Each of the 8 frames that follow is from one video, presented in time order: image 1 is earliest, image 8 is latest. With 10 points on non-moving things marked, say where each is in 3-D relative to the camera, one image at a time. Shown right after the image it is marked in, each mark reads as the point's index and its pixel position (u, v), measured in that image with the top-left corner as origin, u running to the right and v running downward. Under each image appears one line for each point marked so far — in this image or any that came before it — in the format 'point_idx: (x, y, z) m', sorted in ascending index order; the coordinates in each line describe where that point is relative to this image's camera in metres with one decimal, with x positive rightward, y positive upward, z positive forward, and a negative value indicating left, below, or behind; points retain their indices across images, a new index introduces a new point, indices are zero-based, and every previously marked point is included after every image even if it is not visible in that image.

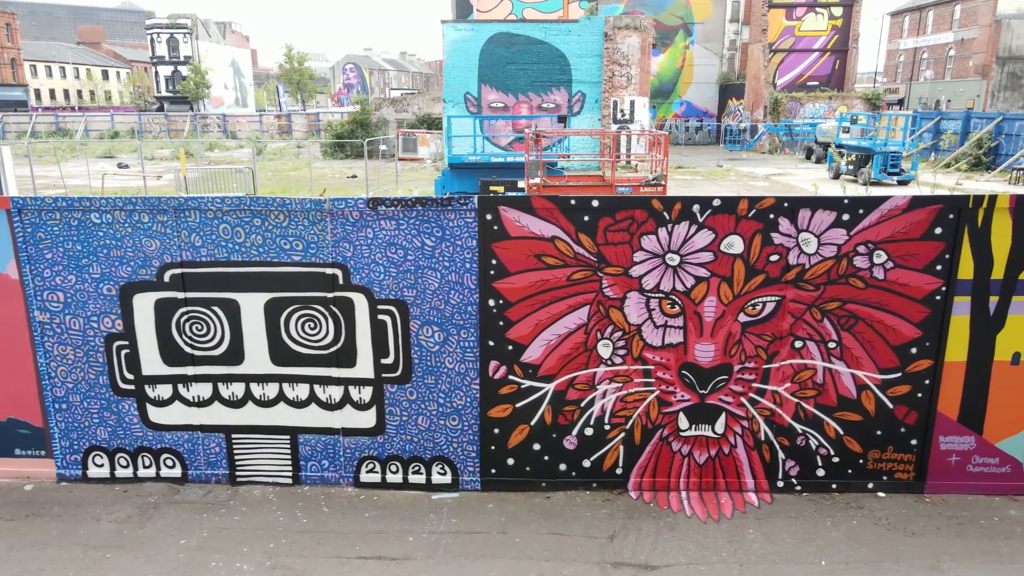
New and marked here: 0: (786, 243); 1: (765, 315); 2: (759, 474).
0: (+1.4, +0.2, +4.2) m
1: (+1.3, -0.1, +4.3) m
2: (+1.3, -1.0, +4.6) m
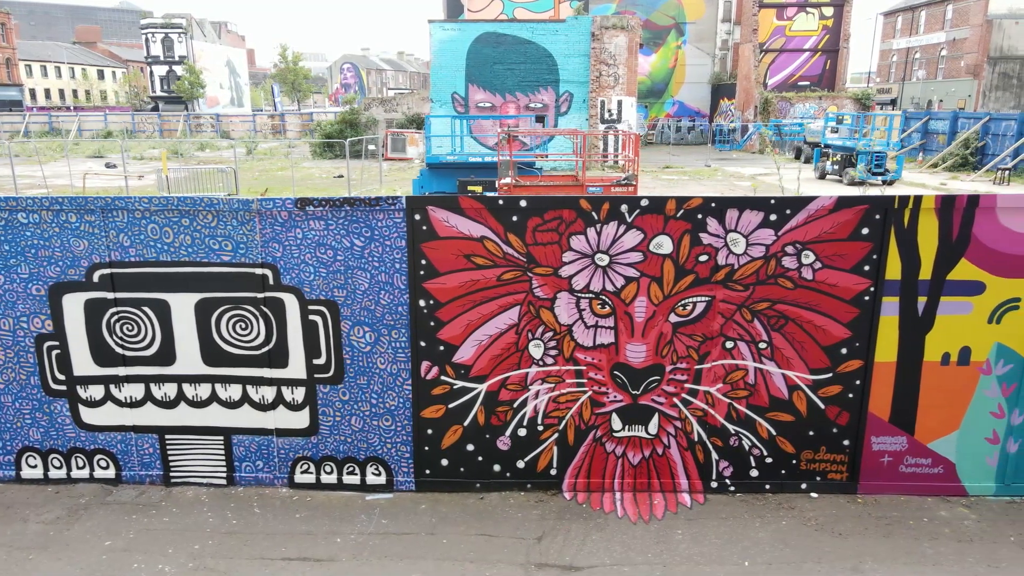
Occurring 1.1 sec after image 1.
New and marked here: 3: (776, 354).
0: (+1.0, +0.2, +4.2) m
1: (+0.9, -0.1, +4.3) m
2: (+1.0, -1.0, +4.6) m
3: (+1.4, -0.3, +4.4) m
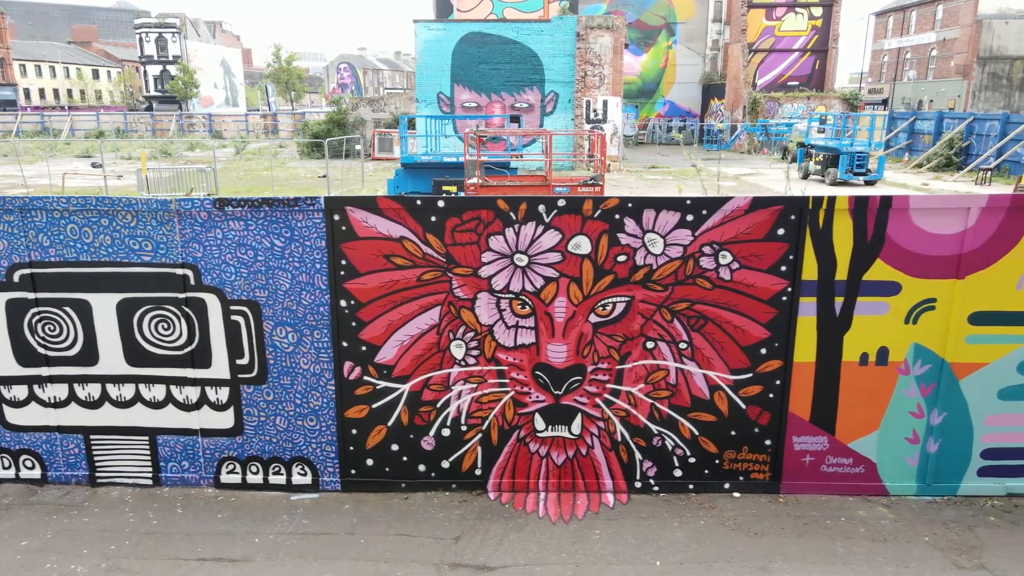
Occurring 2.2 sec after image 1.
0: (+0.6, +0.2, +4.2) m
1: (+0.5, -0.1, +4.3) m
2: (+0.6, -1.0, +4.6) m
3: (+1.0, -0.3, +4.4) m
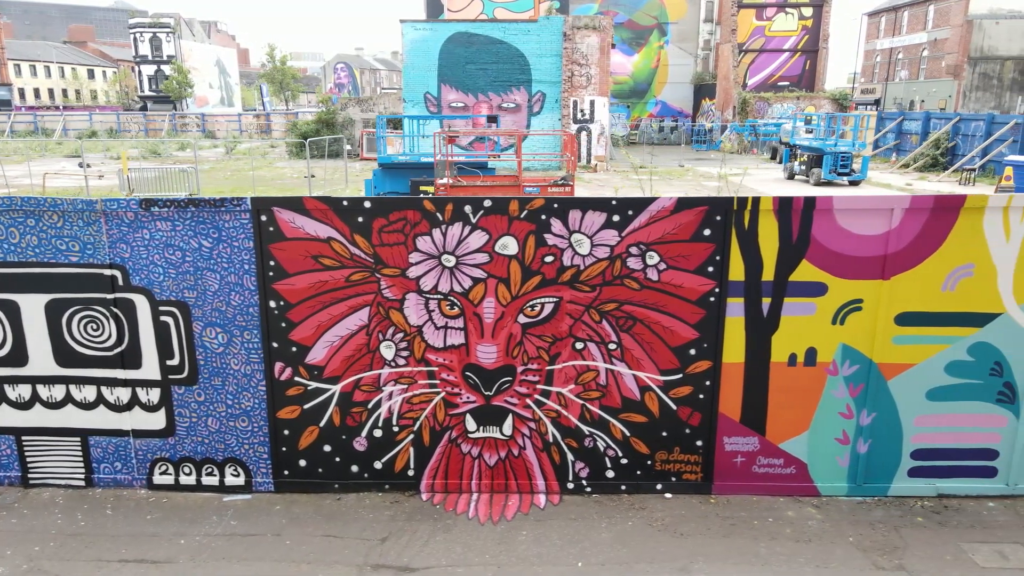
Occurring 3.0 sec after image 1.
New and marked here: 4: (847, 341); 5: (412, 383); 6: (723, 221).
0: (+0.2, +0.2, +4.2) m
1: (+0.2, -0.1, +4.3) m
2: (+0.2, -1.0, +4.6) m
3: (+0.6, -0.3, +4.4) m
4: (+1.7, -0.3, +4.3) m
5: (-0.5, -0.5, +4.5) m
6: (+1.0, +0.3, +4.2) m
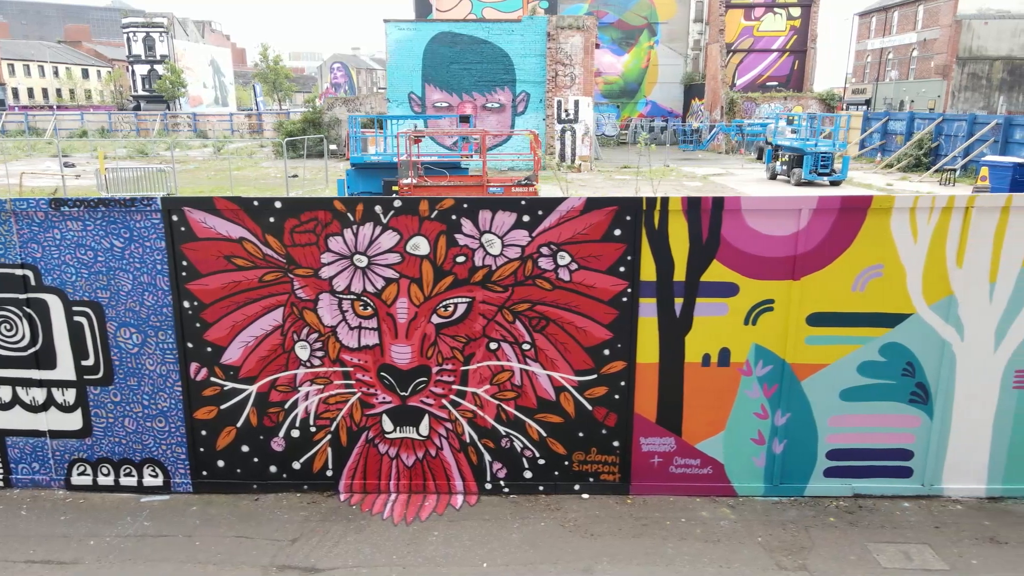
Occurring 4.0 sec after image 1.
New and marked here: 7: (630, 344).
0: (-0.2, +0.2, +4.2) m
1: (-0.3, -0.1, +4.3) m
2: (-0.2, -1.0, +4.6) m
3: (+0.1, -0.3, +4.4) m
4: (+1.3, -0.3, +4.3) m
5: (-1.0, -0.5, +4.5) m
6: (+0.6, +0.3, +4.2) m
7: (+0.6, -0.3, +4.3) m
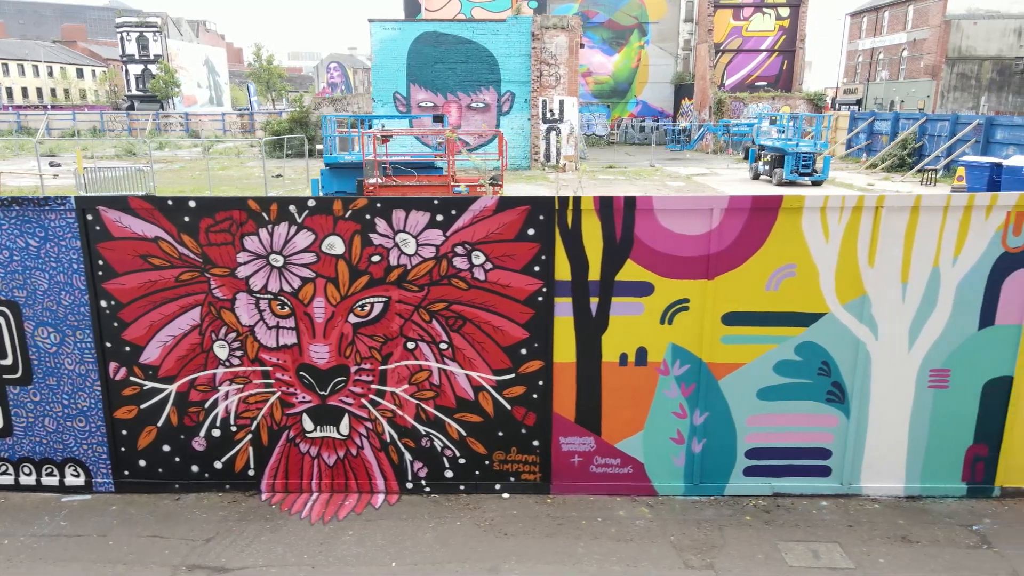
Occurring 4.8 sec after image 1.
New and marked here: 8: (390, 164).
0: (-0.6, +0.2, +4.2) m
1: (-0.7, -0.1, +4.3) m
2: (-0.7, -1.0, +4.6) m
3: (-0.3, -0.3, +4.4) m
4: (+0.8, -0.3, +4.3) m
5: (-1.4, -0.5, +4.5) m
6: (+0.2, +0.3, +4.2) m
7: (+0.2, -0.3, +4.3) m
8: (-1.9, +2.1, +13.8) m
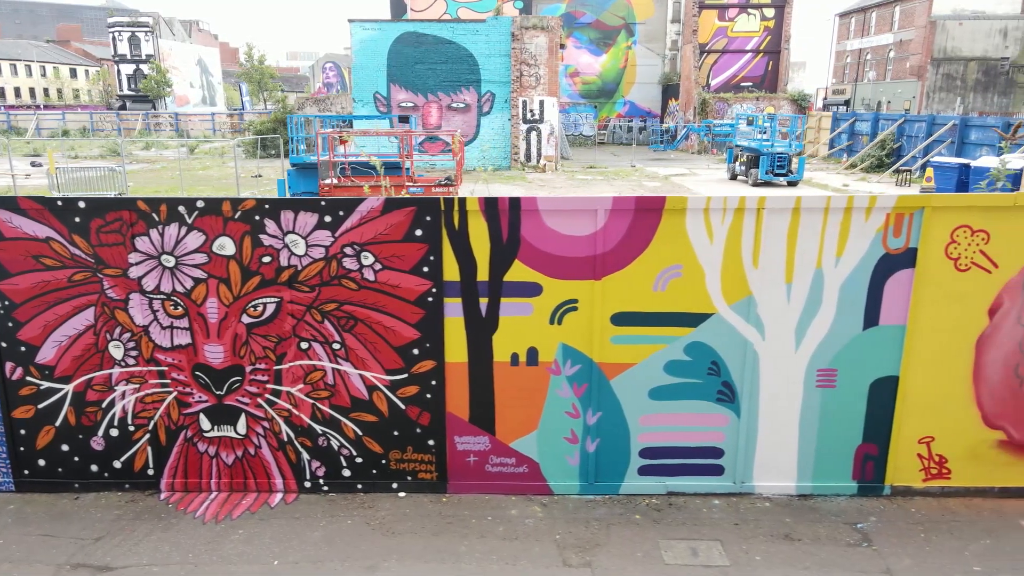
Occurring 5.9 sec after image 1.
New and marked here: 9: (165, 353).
0: (-1.2, +0.2, +4.2) m
1: (-1.3, -0.1, +4.4) m
2: (-1.2, -1.0, +4.6) m
3: (-0.8, -0.3, +4.4) m
4: (+0.3, -0.3, +4.3) m
5: (-2.0, -0.5, +4.5) m
6: (-0.4, +0.3, +4.2) m
7: (-0.4, -0.3, +4.4) m
8: (-2.5, +2.1, +13.8) m
9: (-1.8, -0.3, +4.4) m
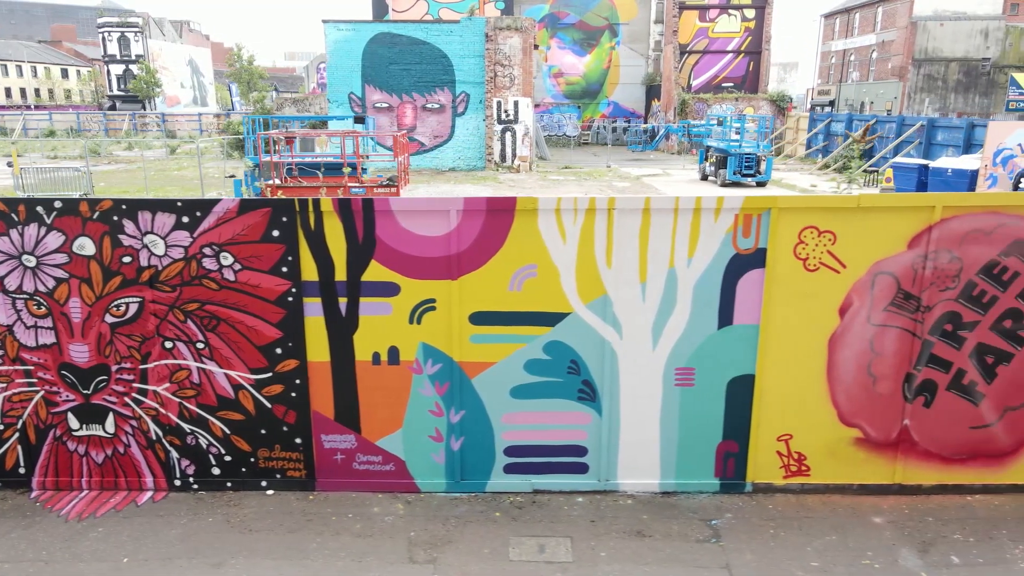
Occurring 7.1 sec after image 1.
0: (-1.9, +0.2, +4.3) m
1: (-2.0, -0.1, +4.4) m
2: (-2.0, -1.0, +4.6) m
3: (-1.6, -0.3, +4.4) m
4: (-0.4, -0.3, +4.4) m
5: (-2.7, -0.5, +4.5) m
6: (-1.1, +0.3, +4.2) m
7: (-1.1, -0.3, +4.4) m
8: (-3.3, +2.1, +13.9) m
9: (-2.6, -0.3, +4.5) m
